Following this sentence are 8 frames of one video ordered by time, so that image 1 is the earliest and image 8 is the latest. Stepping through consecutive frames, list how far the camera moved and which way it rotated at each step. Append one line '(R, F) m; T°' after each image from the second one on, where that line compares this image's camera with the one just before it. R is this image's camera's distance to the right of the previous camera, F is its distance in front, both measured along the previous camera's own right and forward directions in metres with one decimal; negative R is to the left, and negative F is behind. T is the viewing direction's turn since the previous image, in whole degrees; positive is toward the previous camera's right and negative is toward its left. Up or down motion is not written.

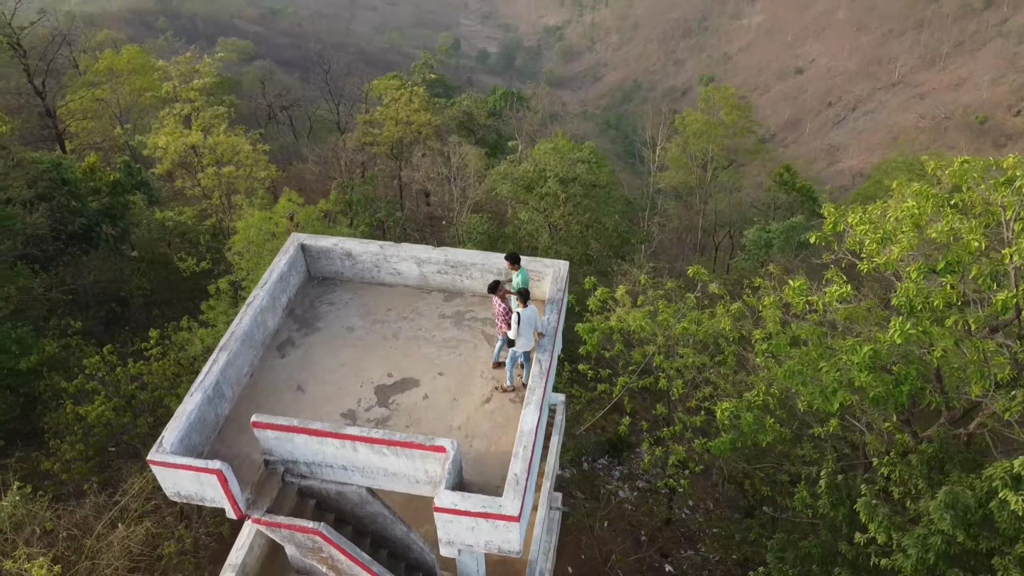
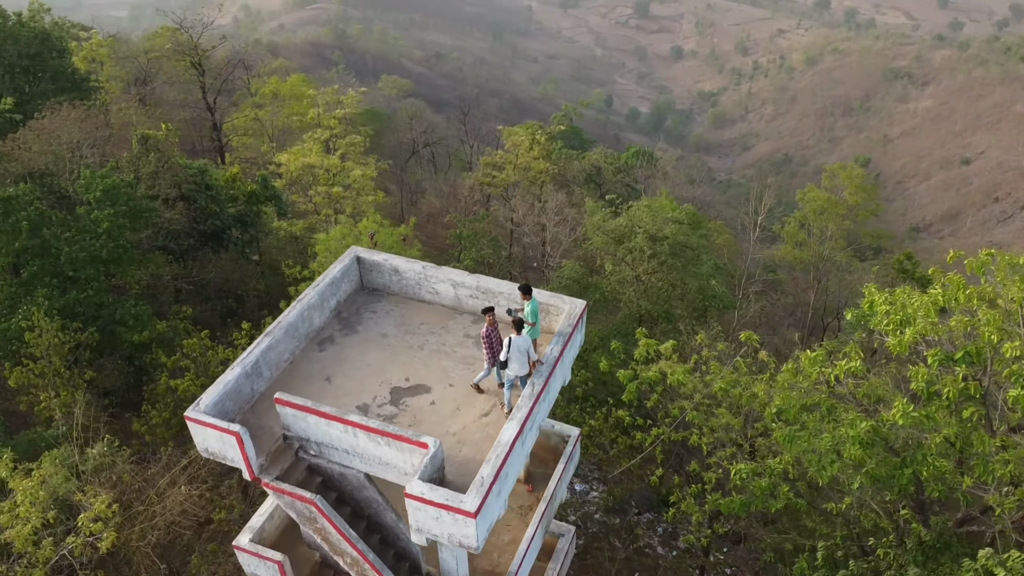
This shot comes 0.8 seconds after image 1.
(+1.2, -0.7) m; -9°
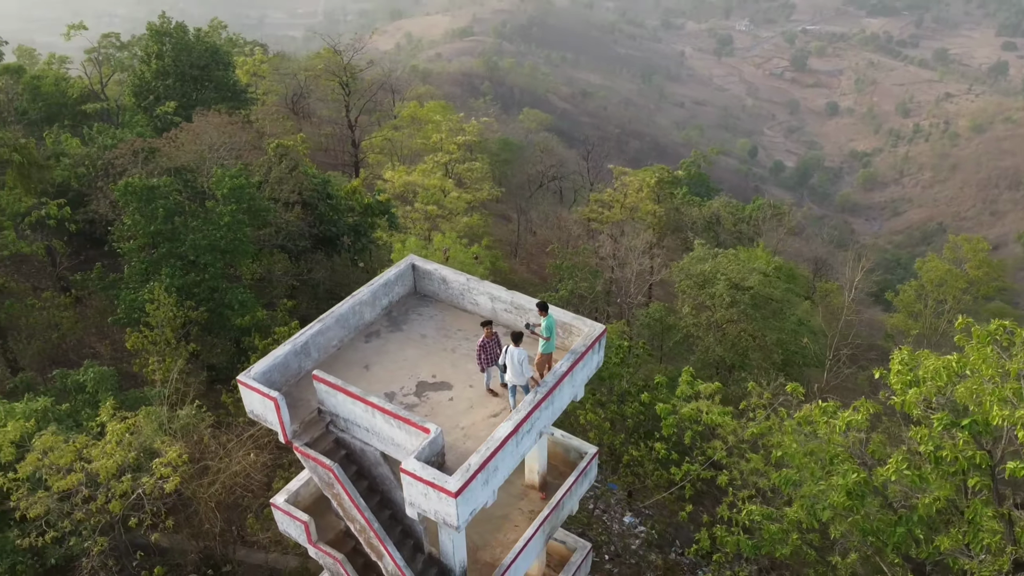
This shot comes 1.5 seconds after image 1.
(+1.2, -0.8) m; -9°
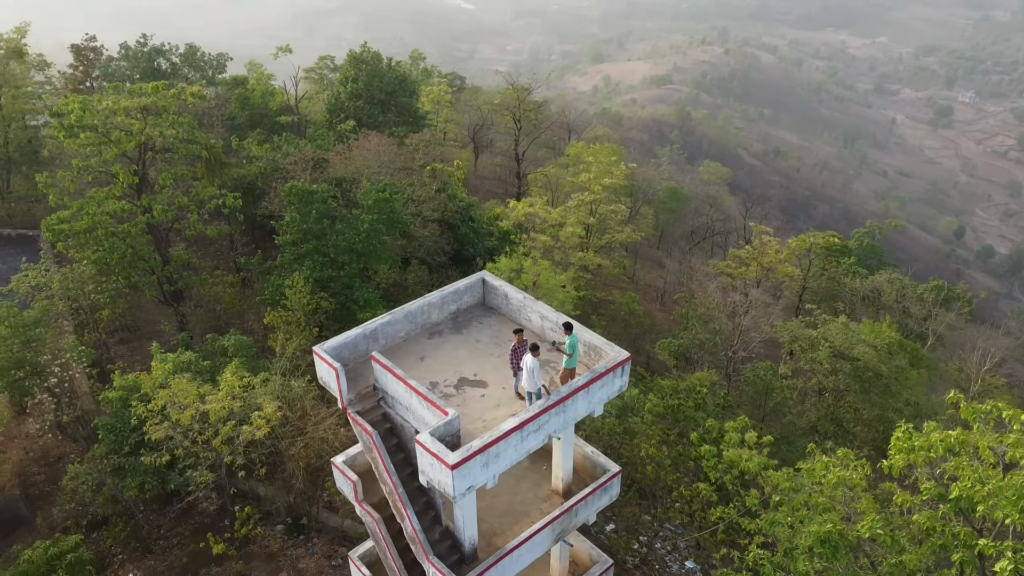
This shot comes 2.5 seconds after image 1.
(+1.8, -1.2) m; -12°
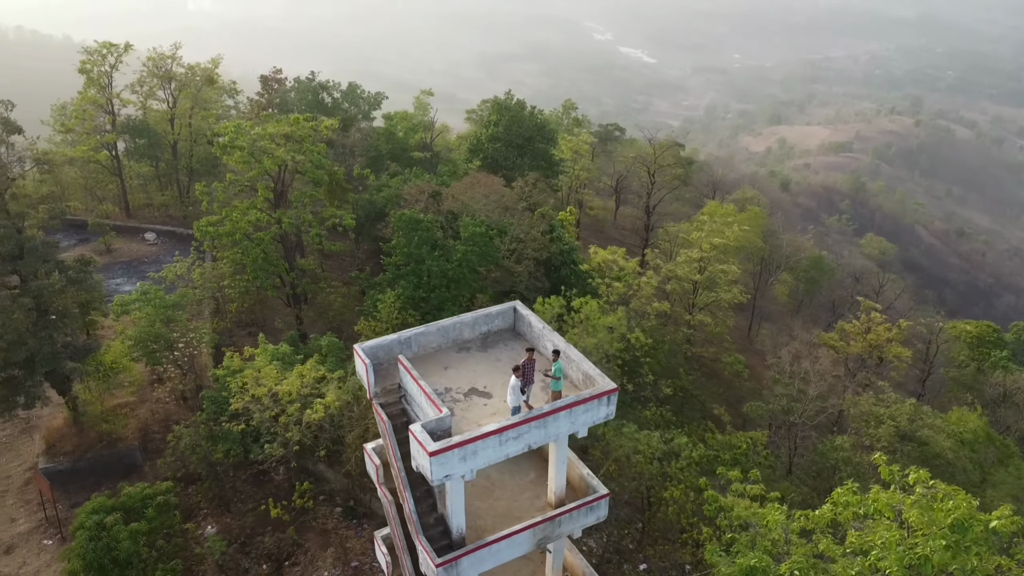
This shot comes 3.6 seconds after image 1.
(+2.3, -1.5) m; -11°
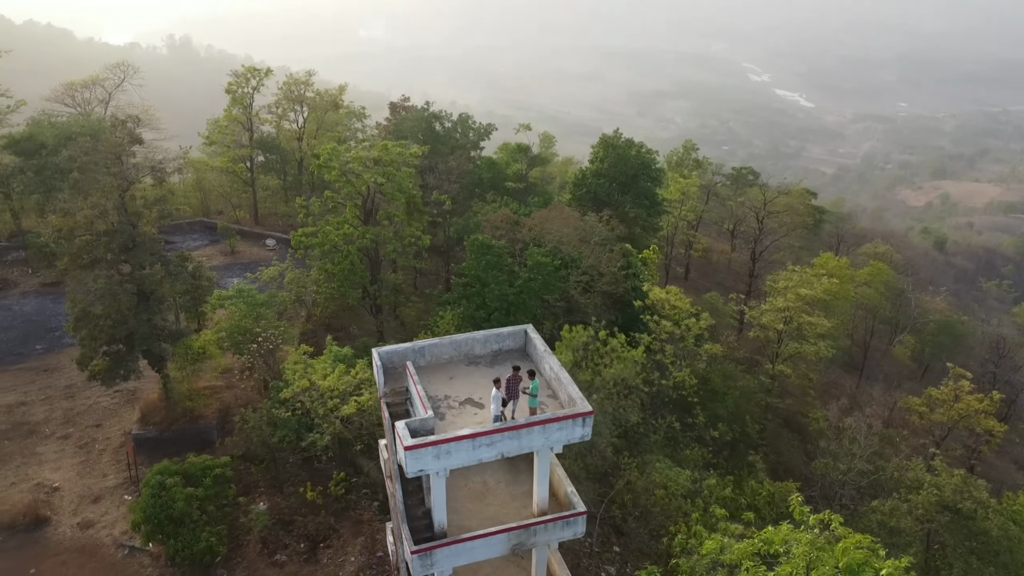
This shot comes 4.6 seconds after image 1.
(+2.4, -1.1) m; -10°
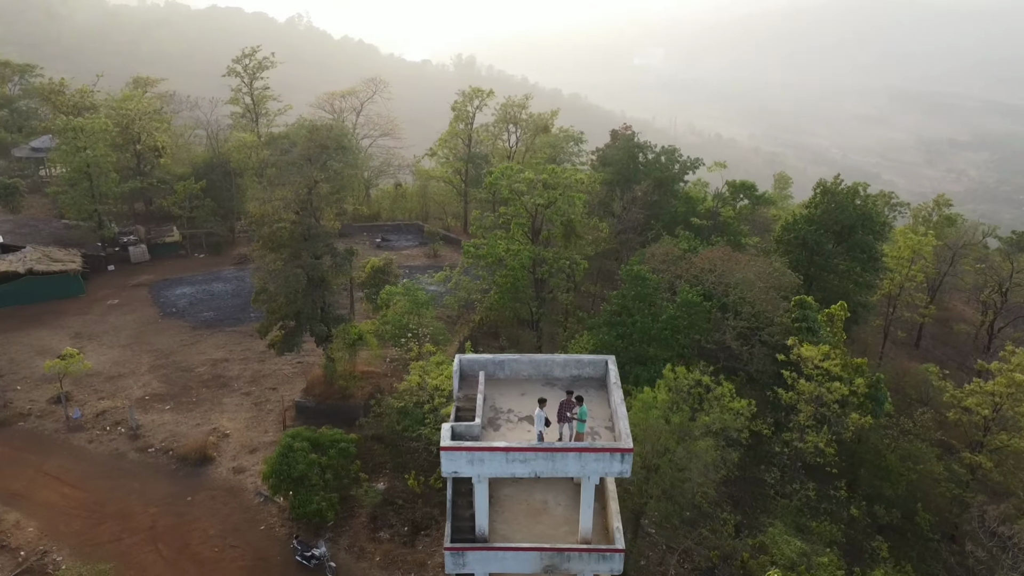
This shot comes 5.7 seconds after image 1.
(+3.1, -0.1) m; -17°
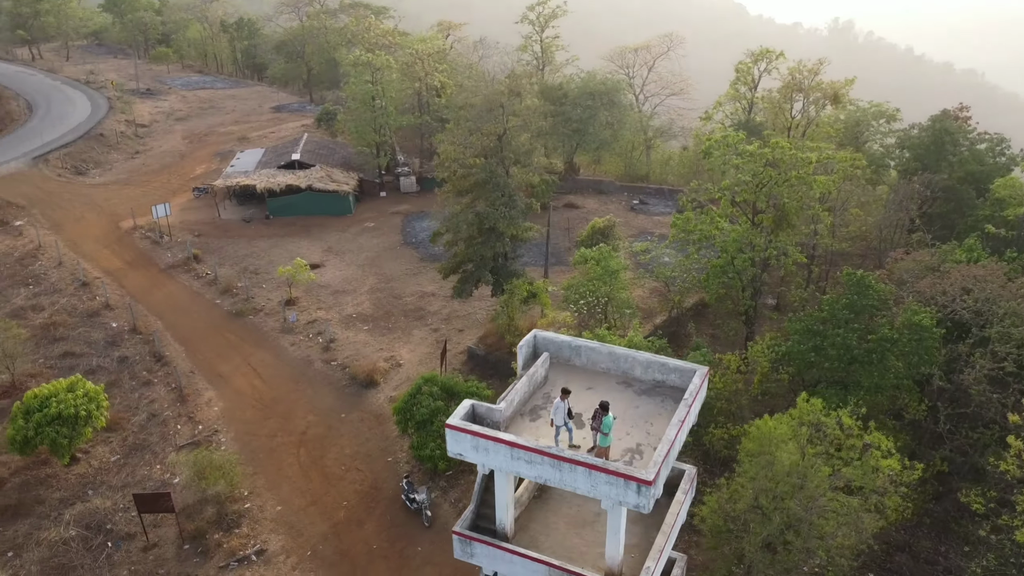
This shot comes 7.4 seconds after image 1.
(+4.1, +2.6) m; -23°
